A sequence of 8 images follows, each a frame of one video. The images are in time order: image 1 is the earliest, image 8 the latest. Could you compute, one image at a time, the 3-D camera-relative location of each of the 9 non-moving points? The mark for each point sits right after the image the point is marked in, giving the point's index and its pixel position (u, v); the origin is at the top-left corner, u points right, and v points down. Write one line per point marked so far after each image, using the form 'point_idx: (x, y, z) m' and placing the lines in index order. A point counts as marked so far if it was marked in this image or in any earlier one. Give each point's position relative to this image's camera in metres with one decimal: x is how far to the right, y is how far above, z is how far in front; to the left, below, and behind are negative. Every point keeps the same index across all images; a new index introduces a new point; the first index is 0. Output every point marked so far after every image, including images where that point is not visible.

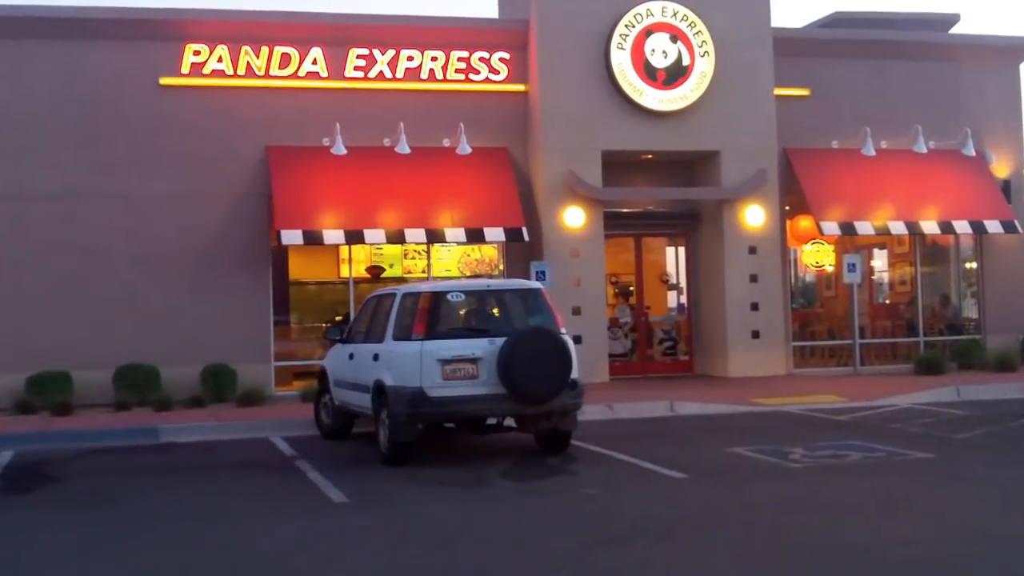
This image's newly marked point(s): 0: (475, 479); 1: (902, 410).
0: (-0.3, -1.6, +13.1) m
1: (+4.8, -1.5, +18.6) m
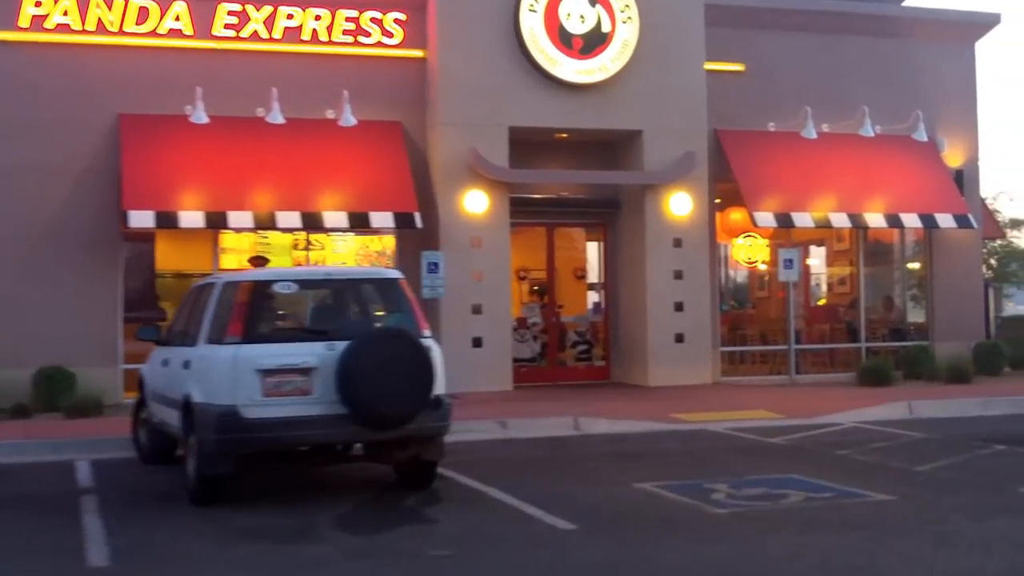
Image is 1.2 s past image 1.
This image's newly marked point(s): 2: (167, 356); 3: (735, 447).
0: (-1.4, -1.6, +10.0) m
1: (+3.4, -1.5, +15.7) m
2: (-2.8, -0.6, +12.3) m
3: (+2.1, -1.5, +14.5) m
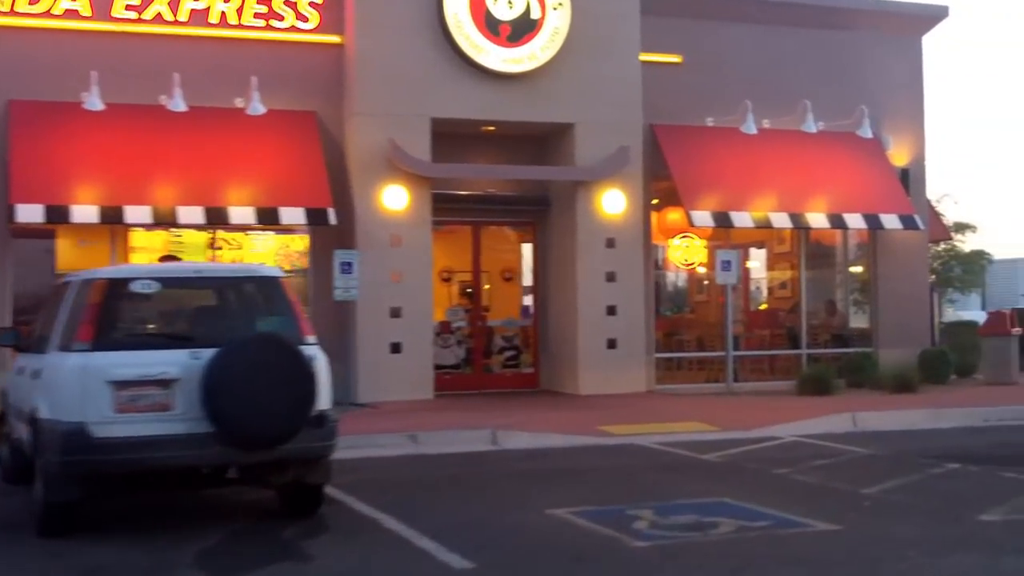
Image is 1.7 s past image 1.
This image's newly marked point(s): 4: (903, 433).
0: (-2.0, -1.6, +8.6) m
1: (+2.6, -1.5, +14.5) m
2: (-3.5, -0.5, +10.8) m
3: (+1.3, -1.5, +13.3) m
4: (+4.0, -1.5, +15.7) m
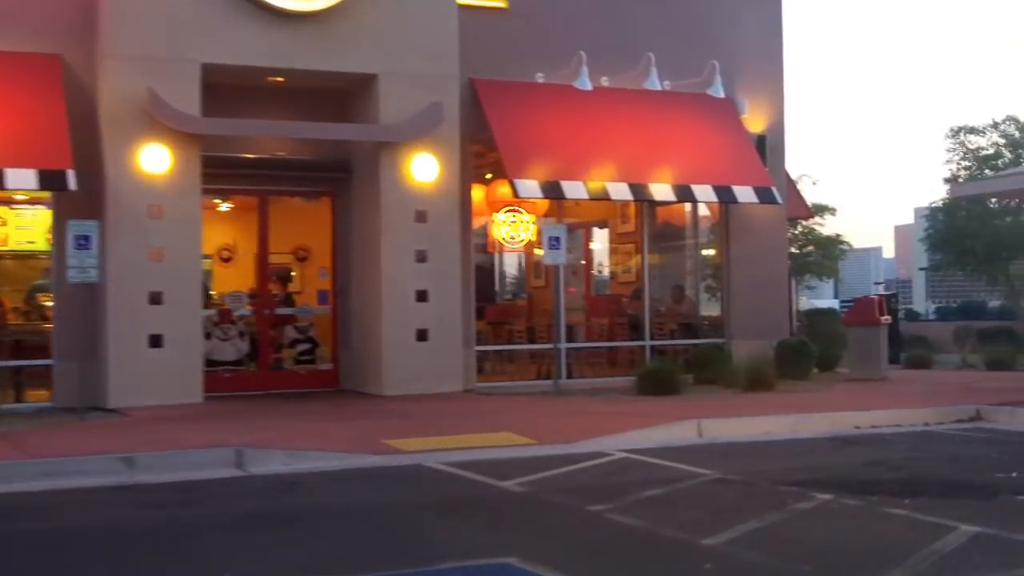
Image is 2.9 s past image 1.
0: (-3.3, -1.4, +5.0) m
1: (+0.8, -1.3, +11.3) m
2: (-5.0, -0.4, +7.2) m
3: (-0.4, -1.4, +10.0) m
4: (+2.0, -1.3, +12.7) m
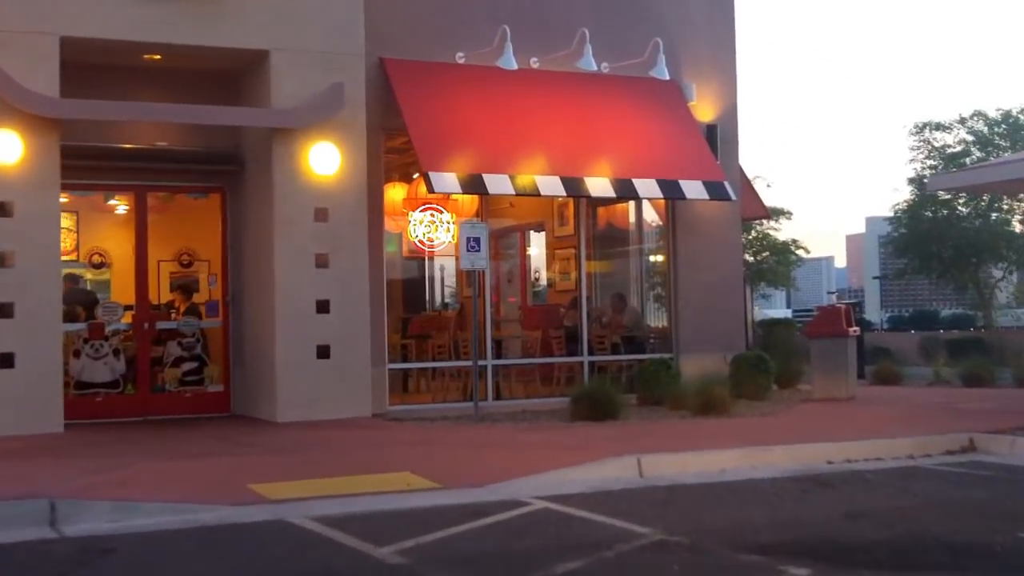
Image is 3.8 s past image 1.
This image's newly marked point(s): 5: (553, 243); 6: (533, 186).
0: (-3.8, -1.4, +2.5) m
1: (+0.1, -1.4, +8.9) m
2: (-5.5, -0.4, +4.6) m
3: (-1.0, -1.4, +7.6) m
4: (+1.3, -1.4, +10.3) m
5: (+0.4, +0.6, +18.2) m
6: (+0.2, +1.1, +16.4) m
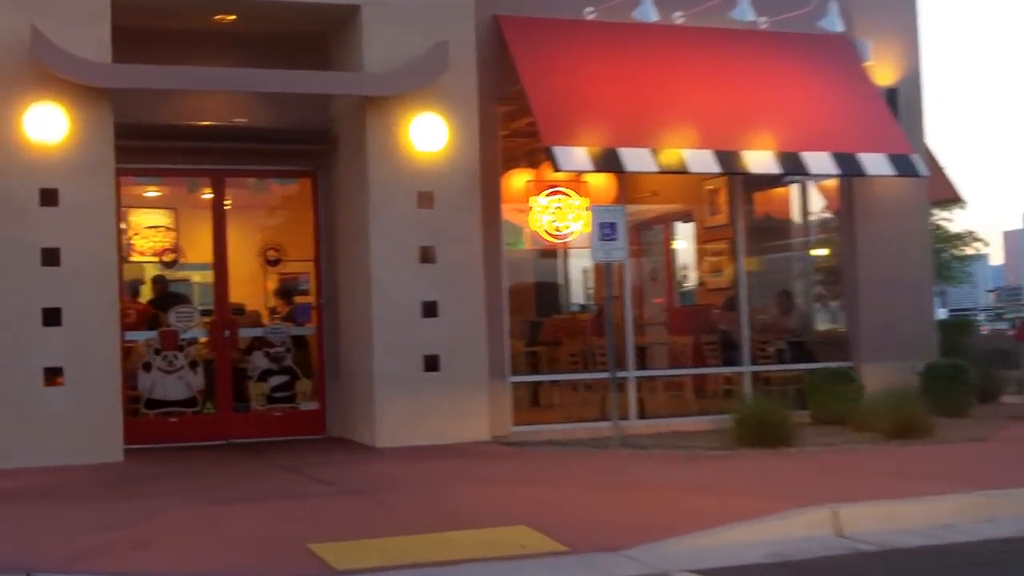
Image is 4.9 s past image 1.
0: (-3.8, -1.4, +0.2) m
1: (+0.7, -1.3, +6.2) m
2: (-5.3, -0.4, +2.4) m
3: (-0.5, -1.4, +4.9) m
4: (+2.1, -1.3, +7.4) m
5: (+1.9, +0.6, +15.4) m
6: (+1.5, +1.1, +13.6) m
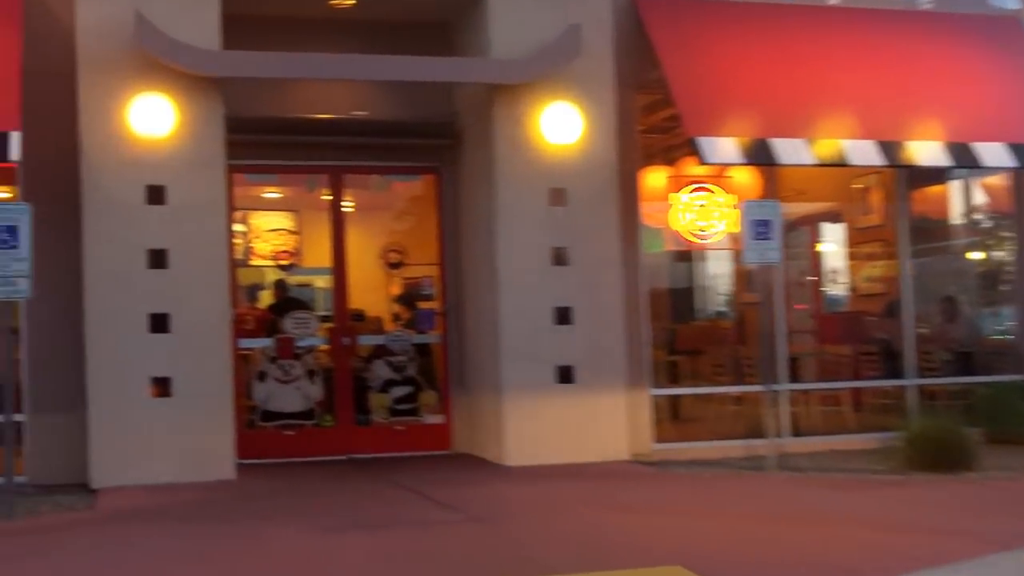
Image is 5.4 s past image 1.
0: (-3.7, -1.4, -0.6) m
1: (+1.2, -1.3, +5.0) m
2: (-5.1, -0.4, +1.7) m
3: (-0.1, -1.4, +3.9) m
4: (+2.7, -1.3, +6.1) m
5: (+3.2, +0.5, +14.1) m
6: (+2.6, +1.1, +12.4) m
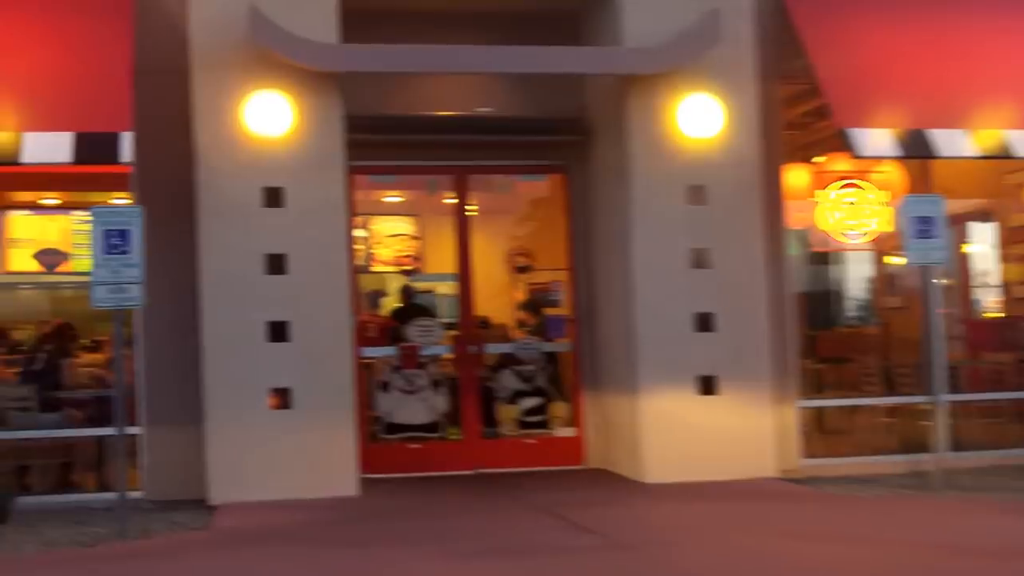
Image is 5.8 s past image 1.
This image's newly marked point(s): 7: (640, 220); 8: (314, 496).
0: (-3.7, -1.4, -1.0) m
1: (+1.7, -1.3, +4.2) m
2: (-4.8, -0.5, +1.4) m
3: (+0.3, -1.4, +3.2) m
4: (+3.2, -1.3, +5.2) m
5: (+4.3, +0.5, +13.1) m
6: (+3.7, +1.1, +11.4) m
7: (+1.0, +0.5, +11.4) m
8: (-1.4, -1.4, +10.8) m
